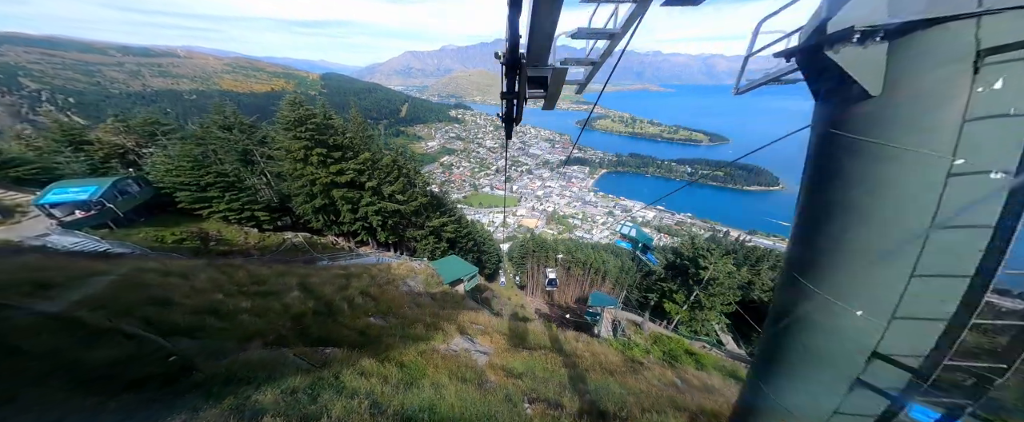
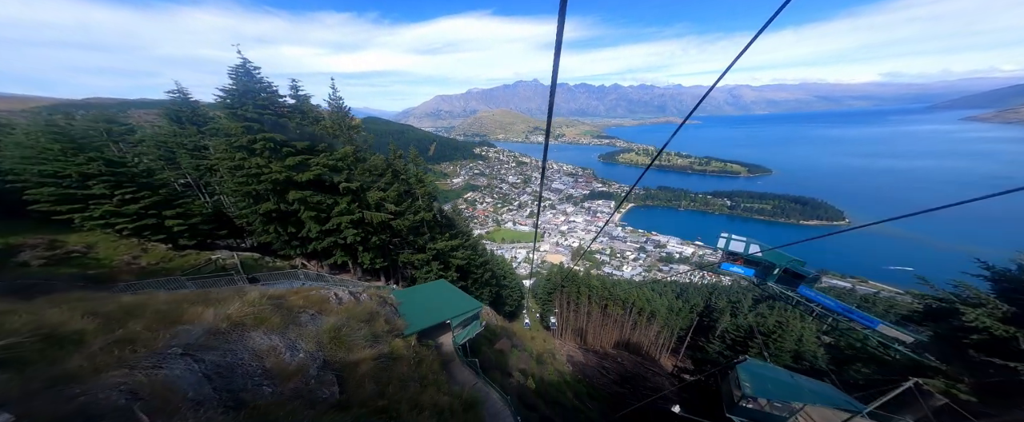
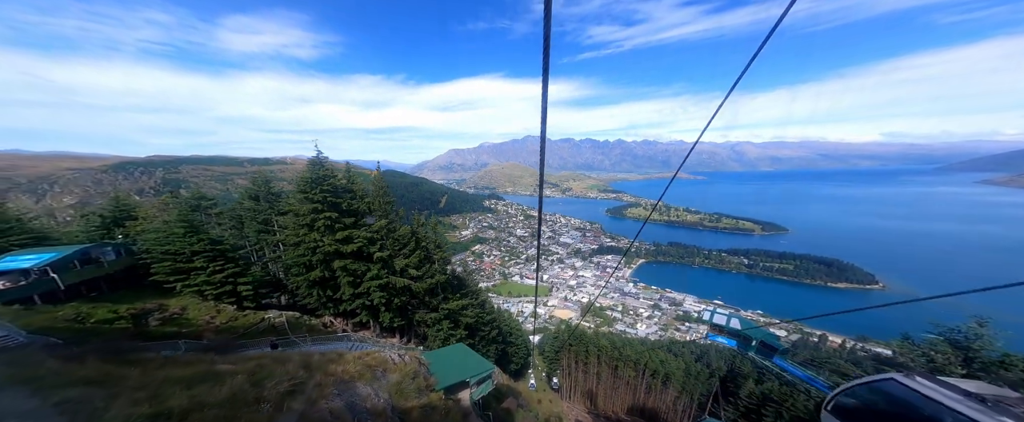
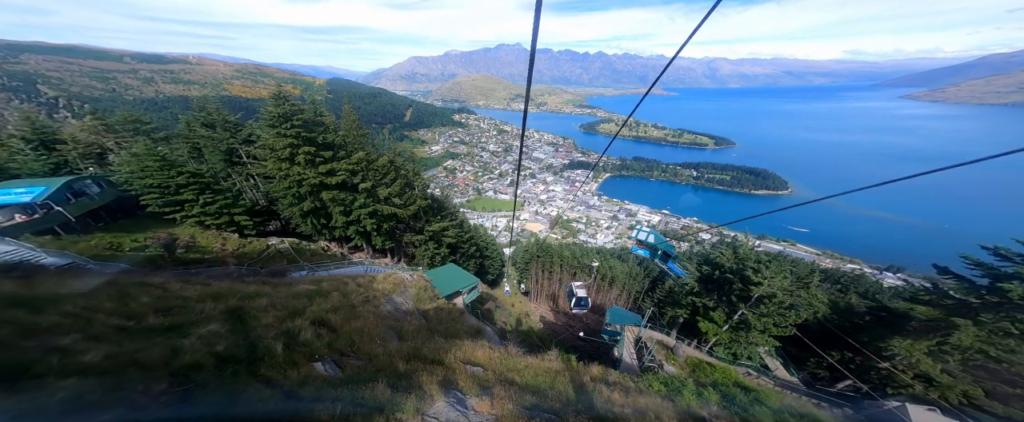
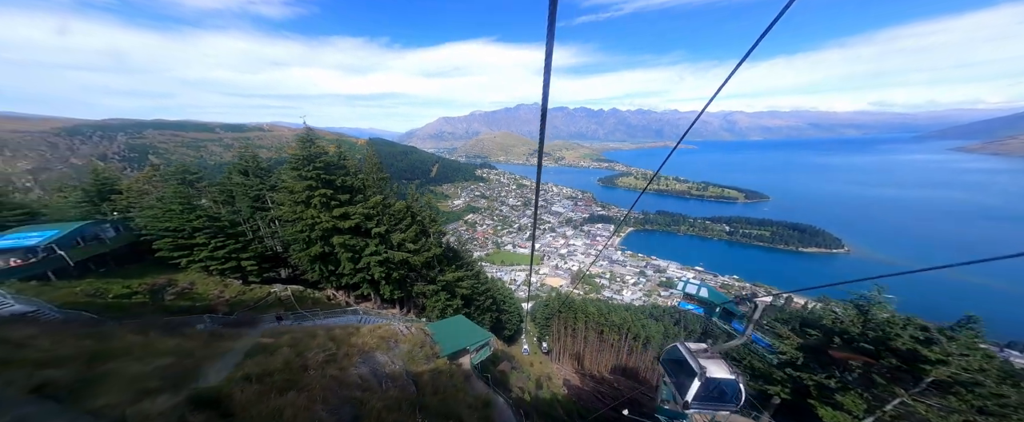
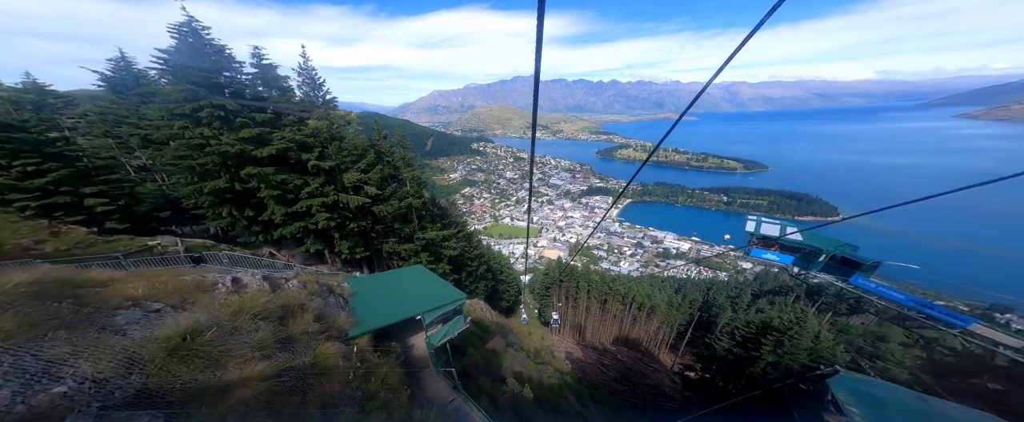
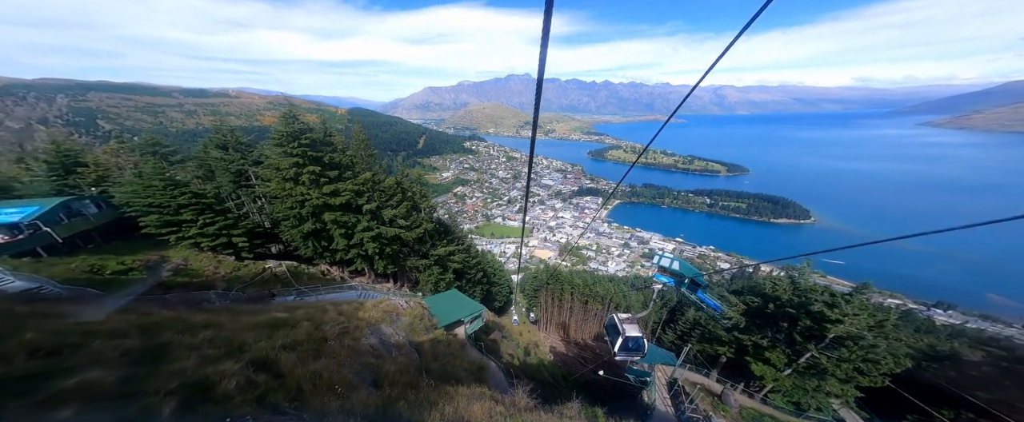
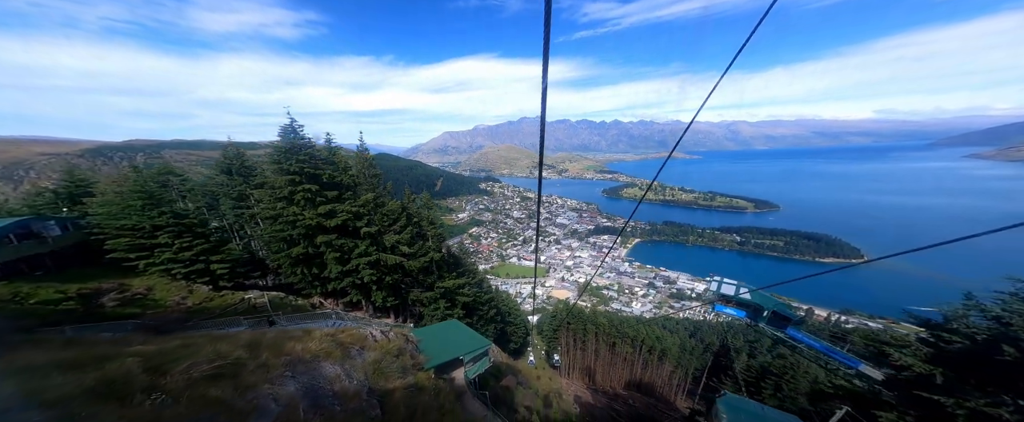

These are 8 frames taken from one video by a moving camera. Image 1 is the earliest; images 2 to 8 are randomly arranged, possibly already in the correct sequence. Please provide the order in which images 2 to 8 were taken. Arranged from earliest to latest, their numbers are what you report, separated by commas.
4, 7, 5, 3, 8, 2, 6
